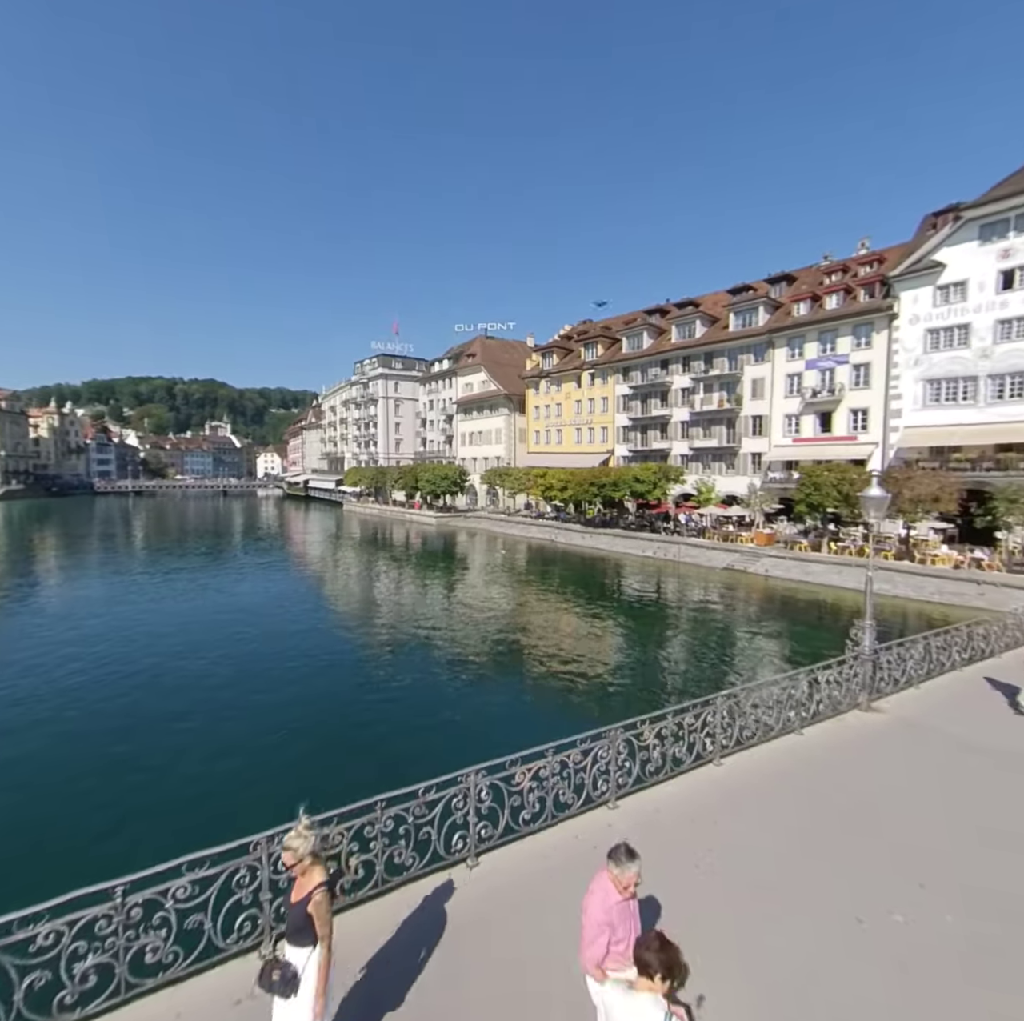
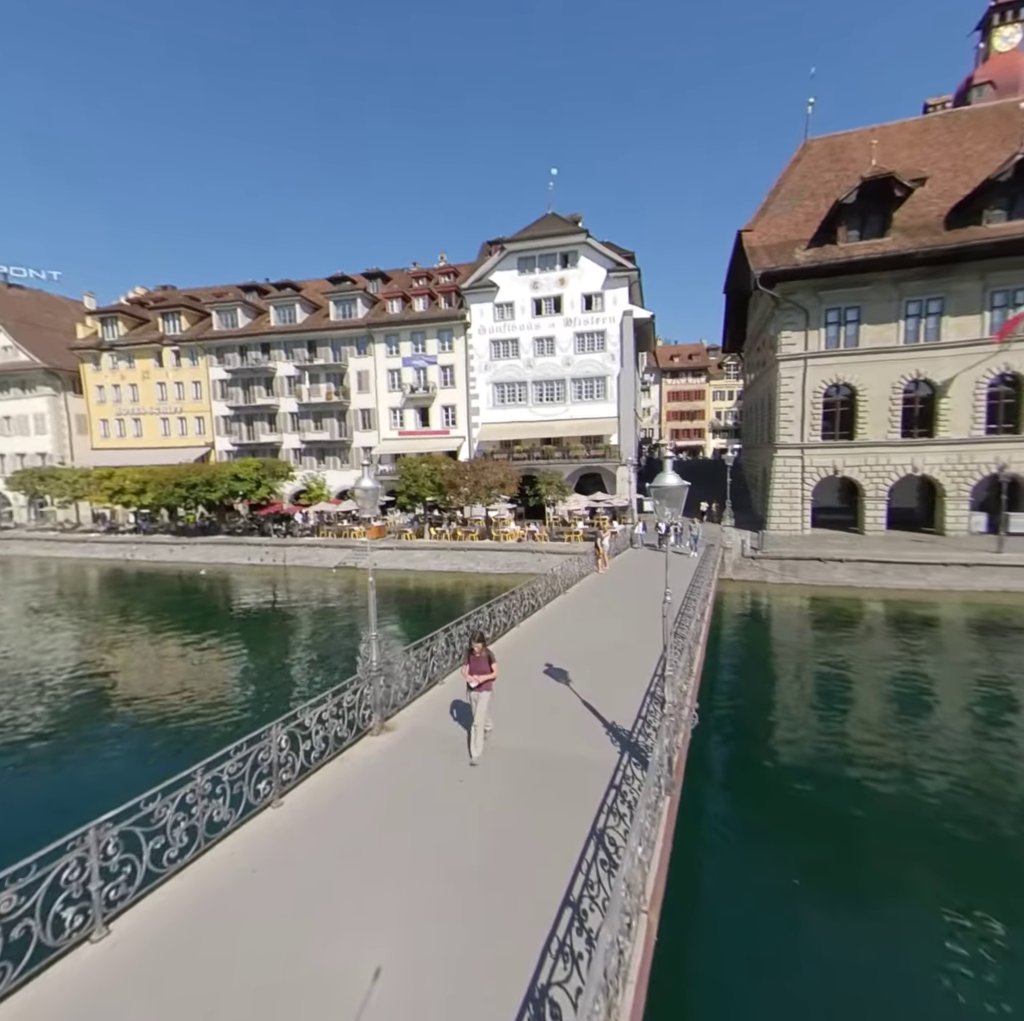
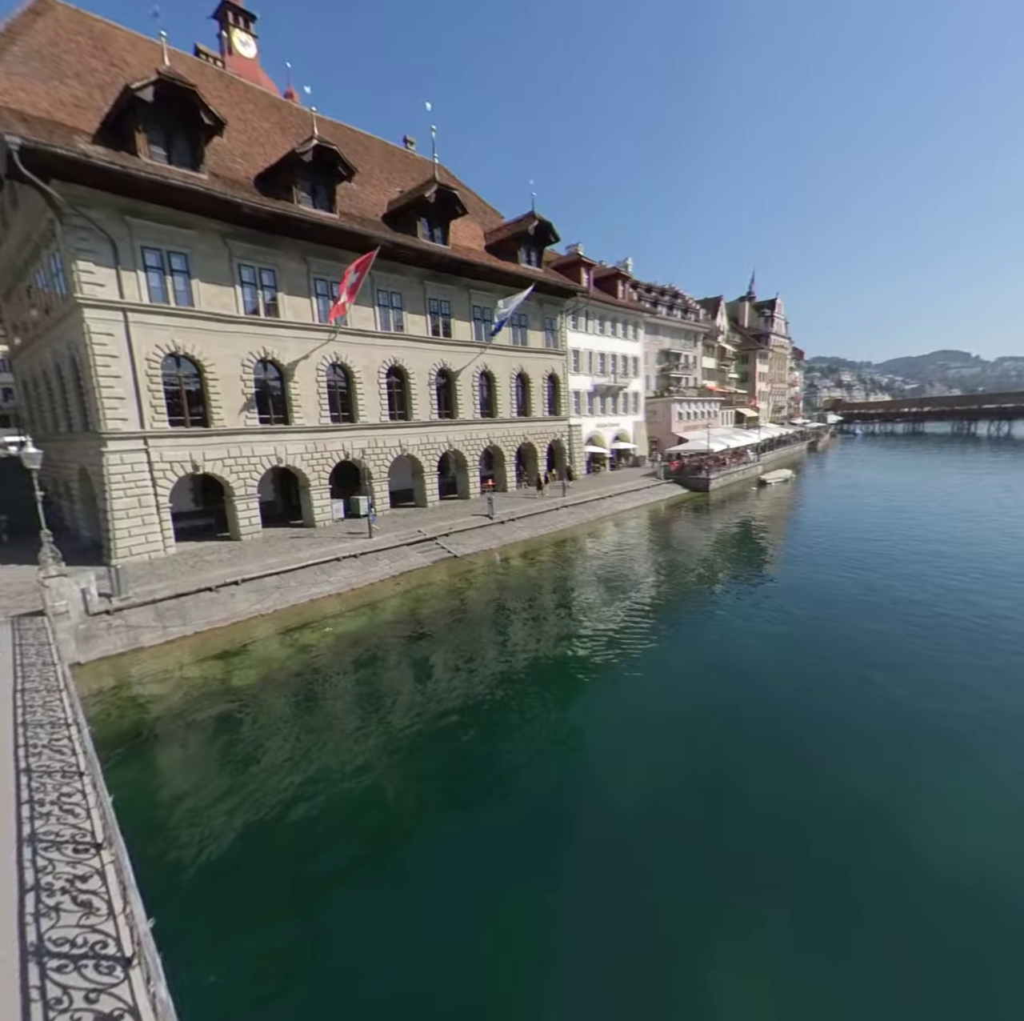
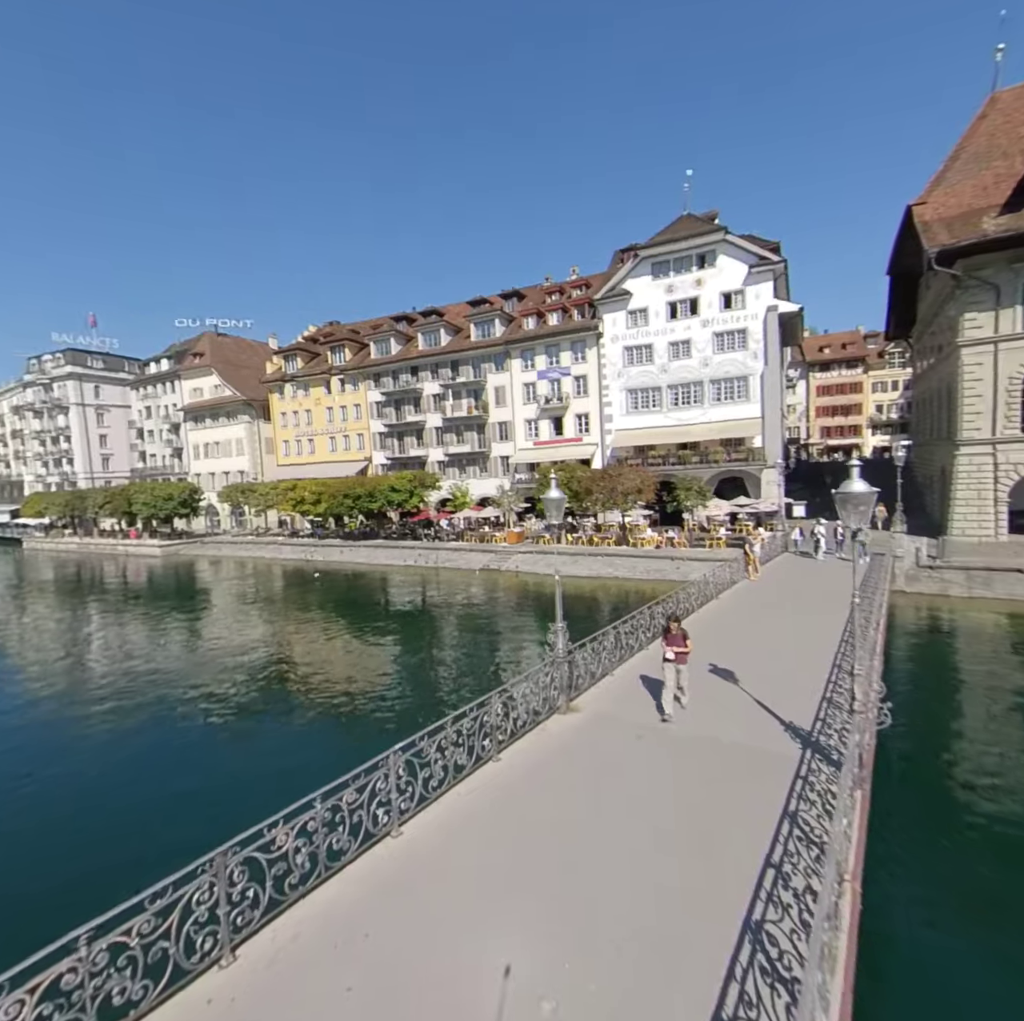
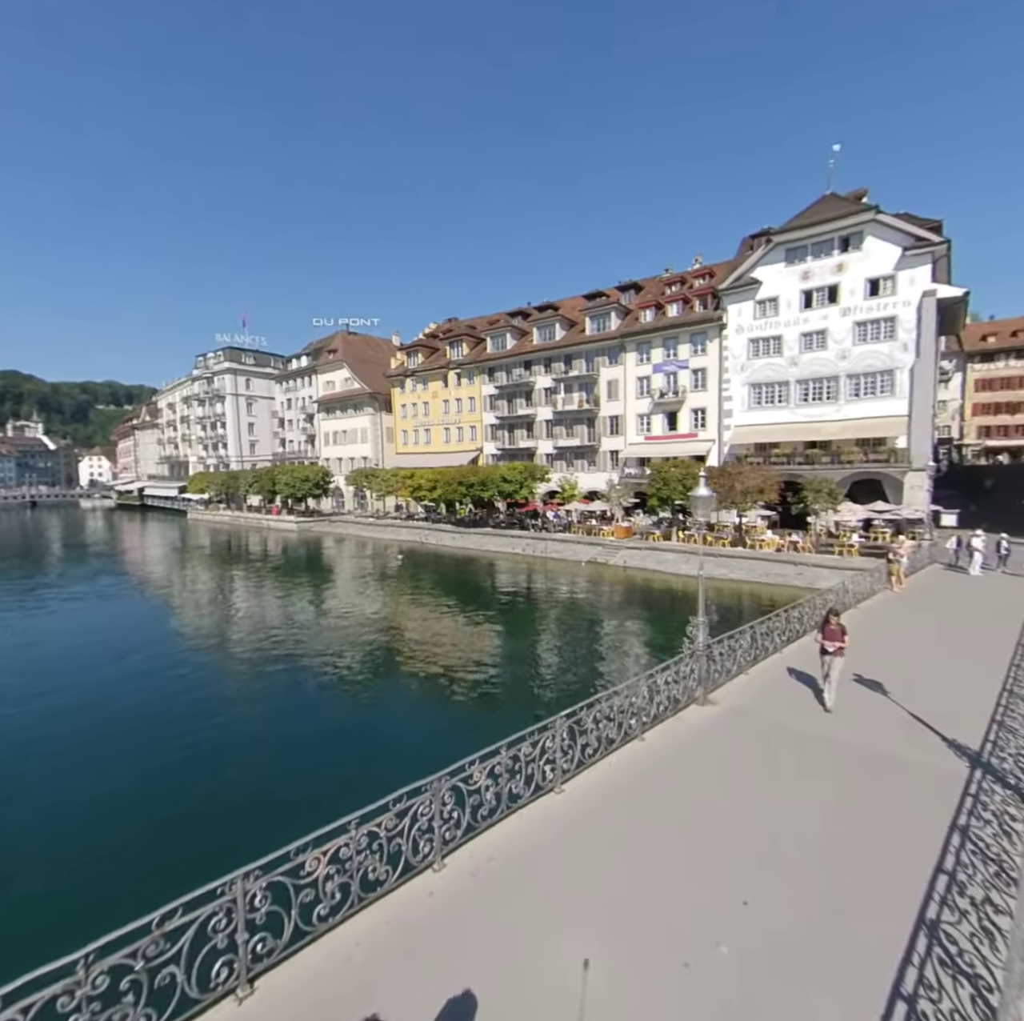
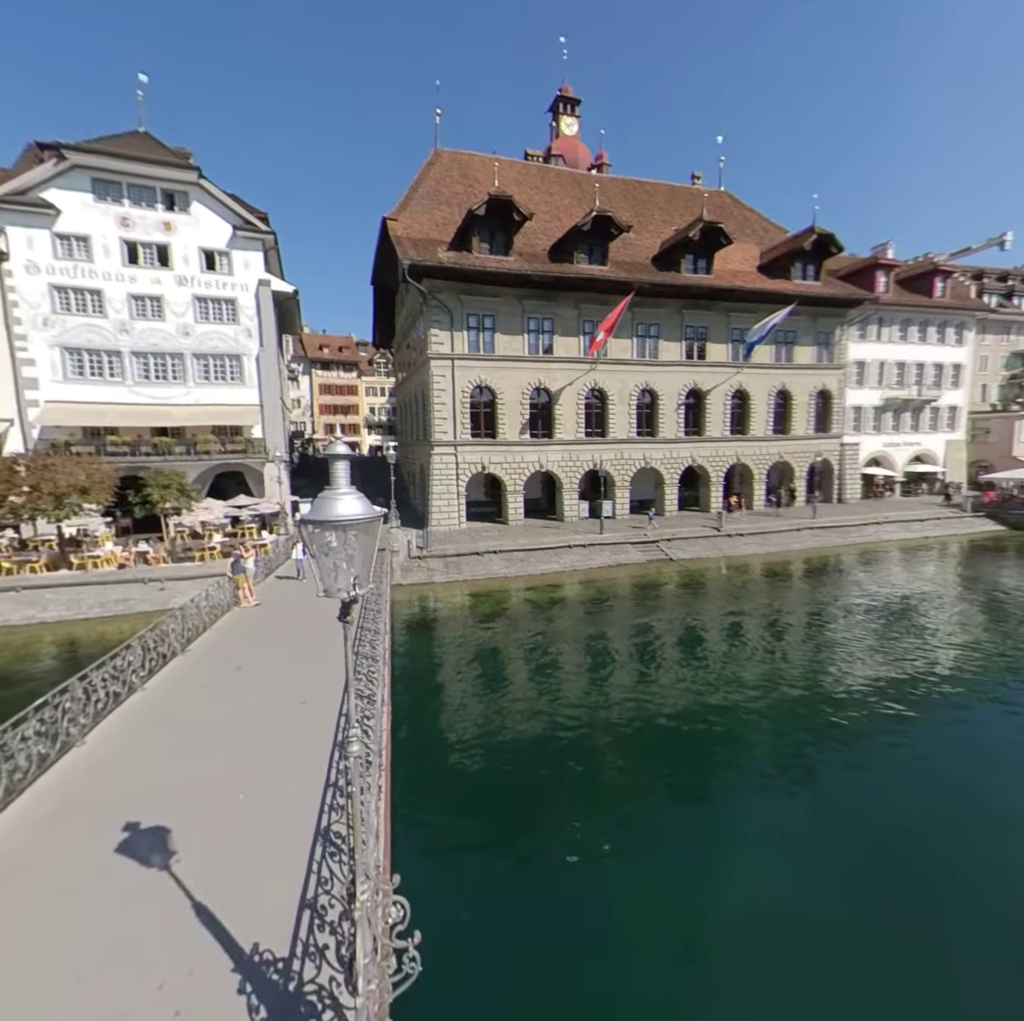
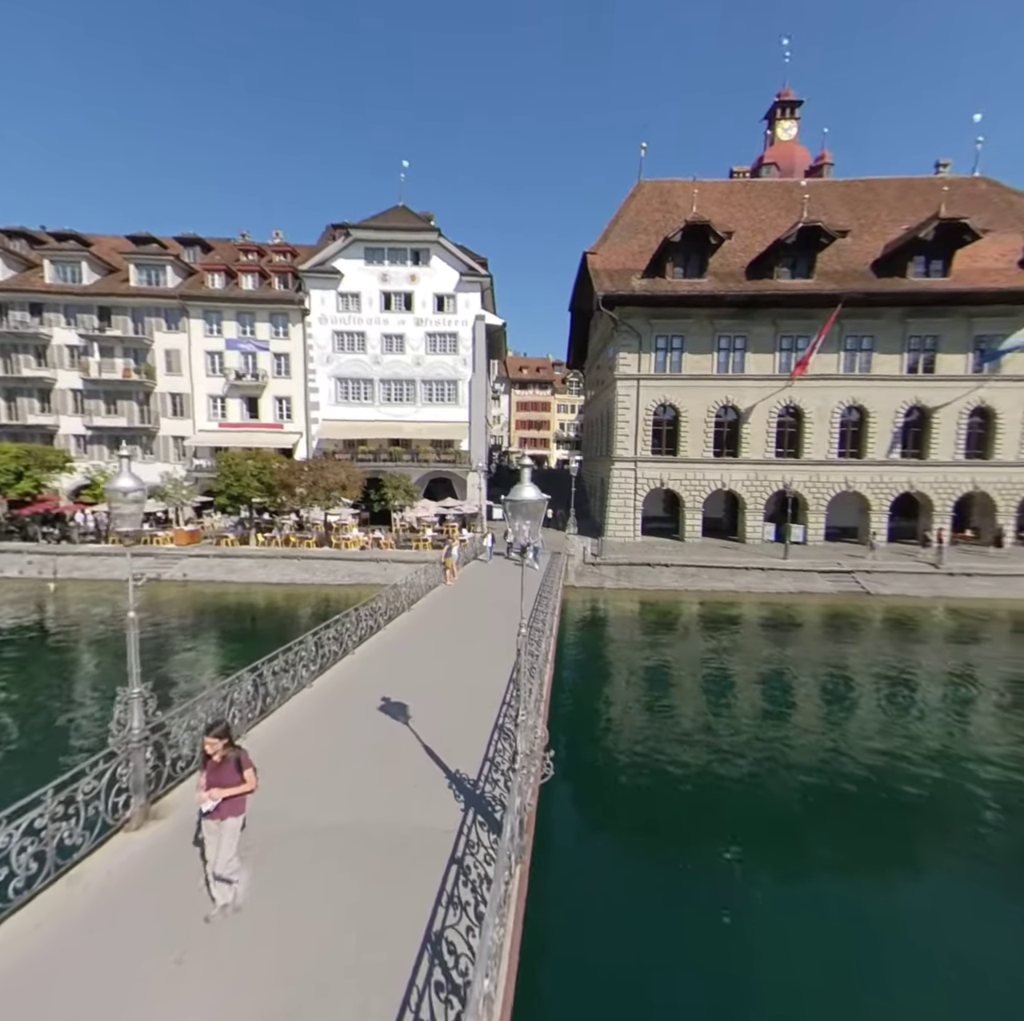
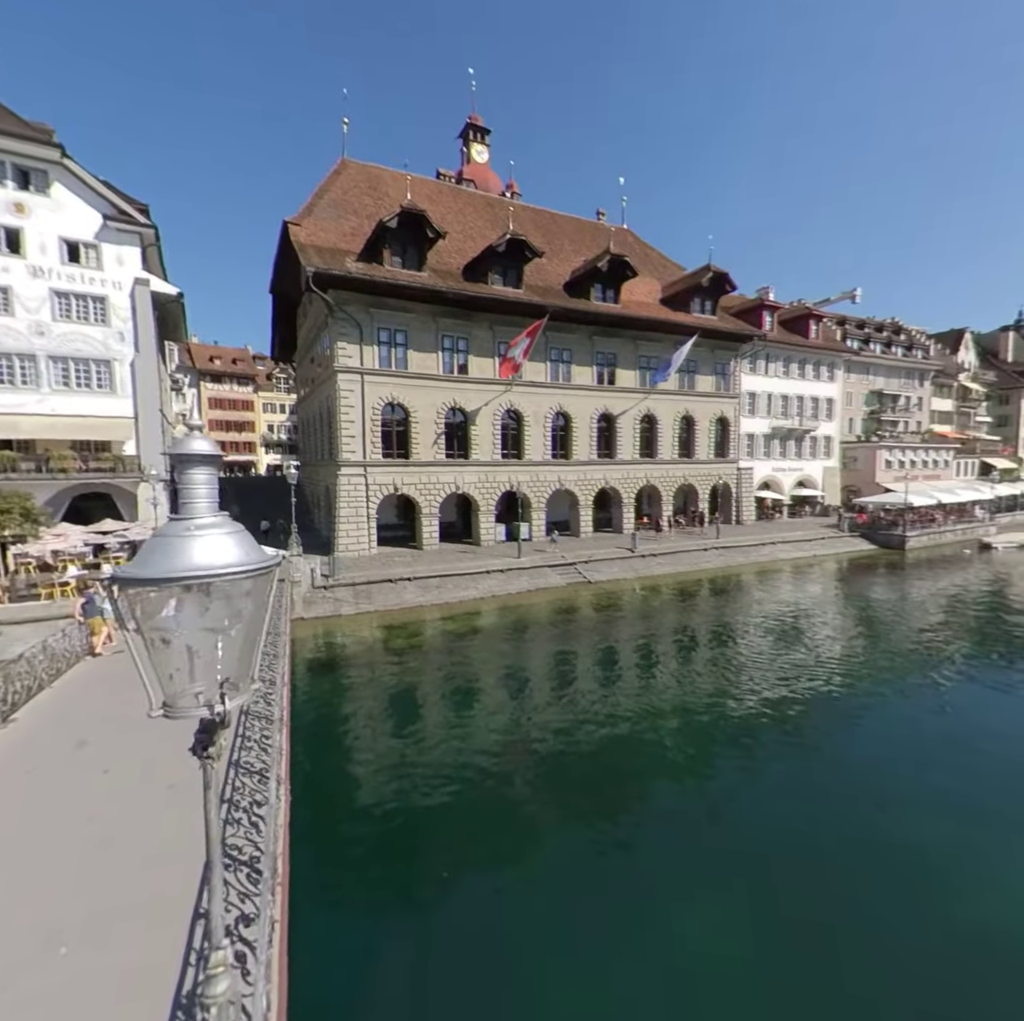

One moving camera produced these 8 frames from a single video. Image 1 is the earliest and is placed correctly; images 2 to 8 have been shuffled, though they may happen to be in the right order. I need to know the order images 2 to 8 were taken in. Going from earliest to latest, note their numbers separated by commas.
5, 4, 2, 7, 6, 8, 3
